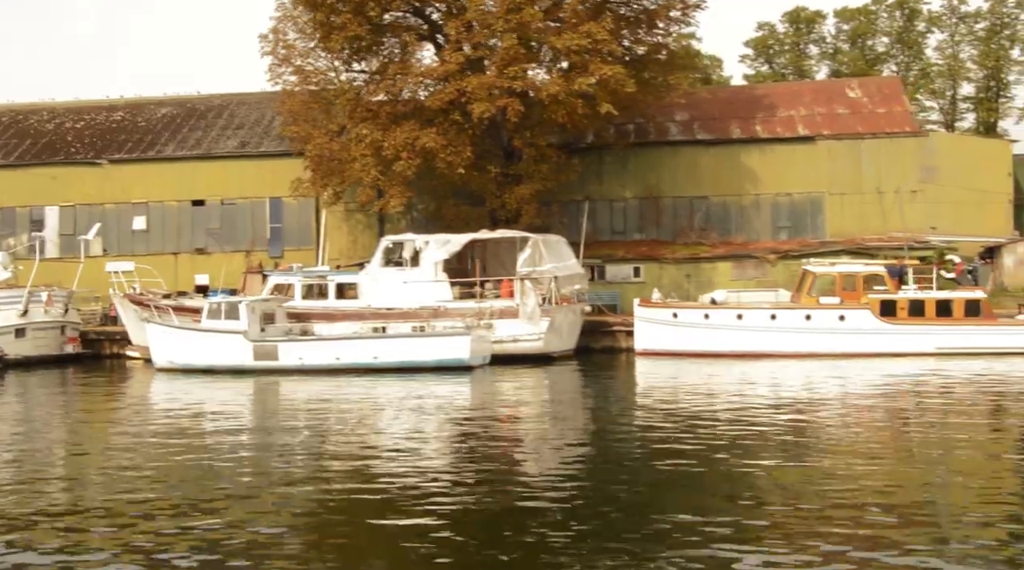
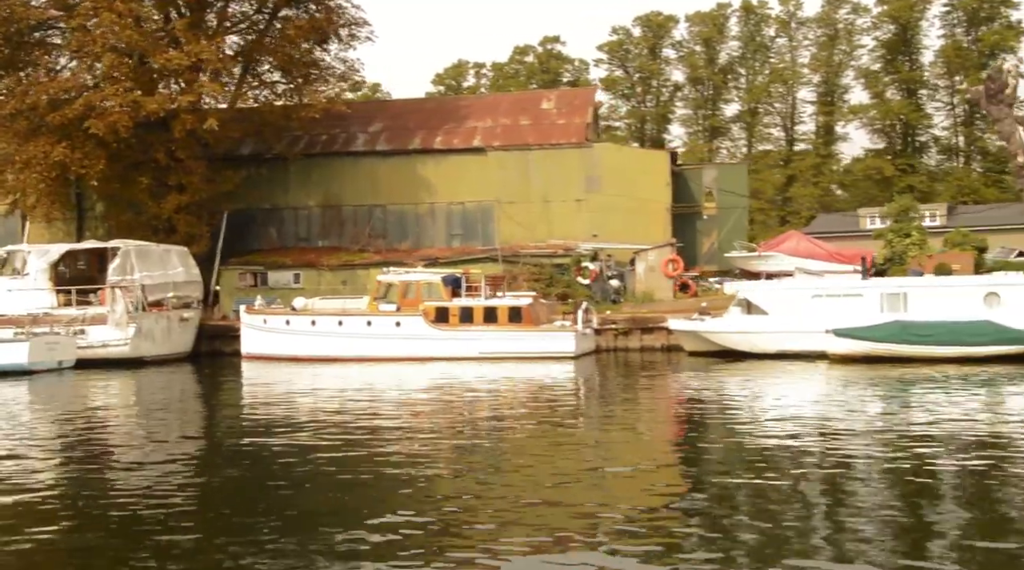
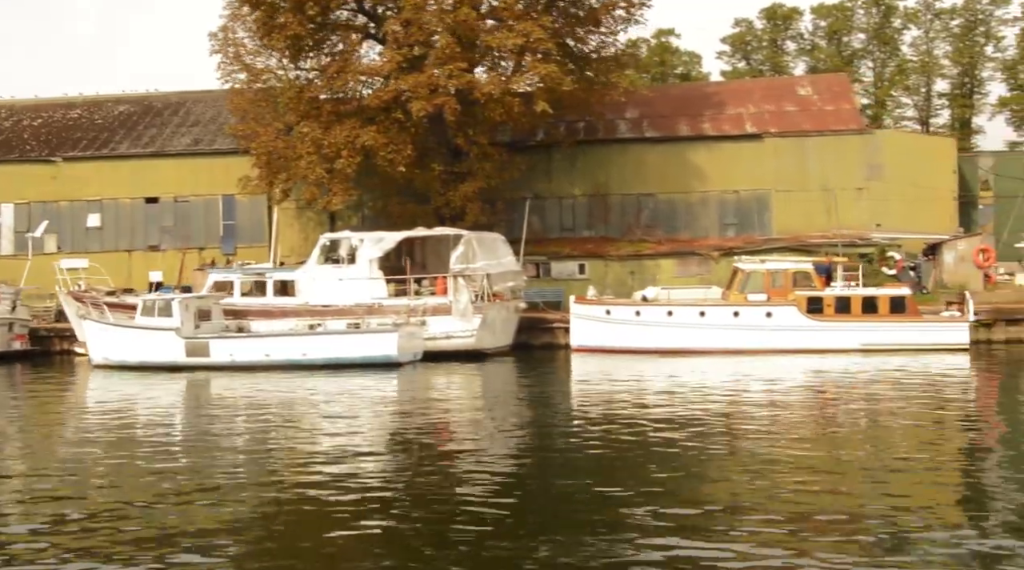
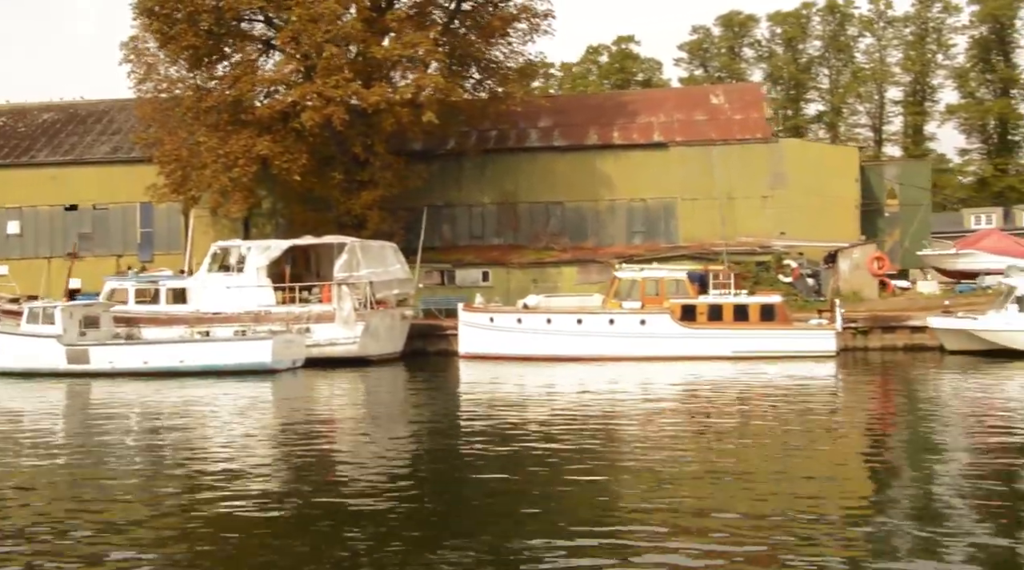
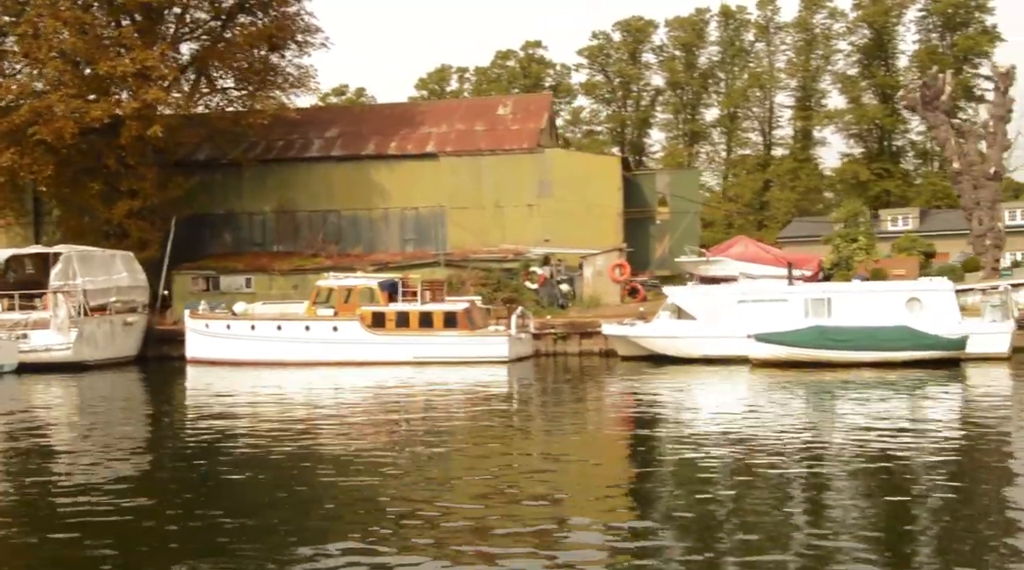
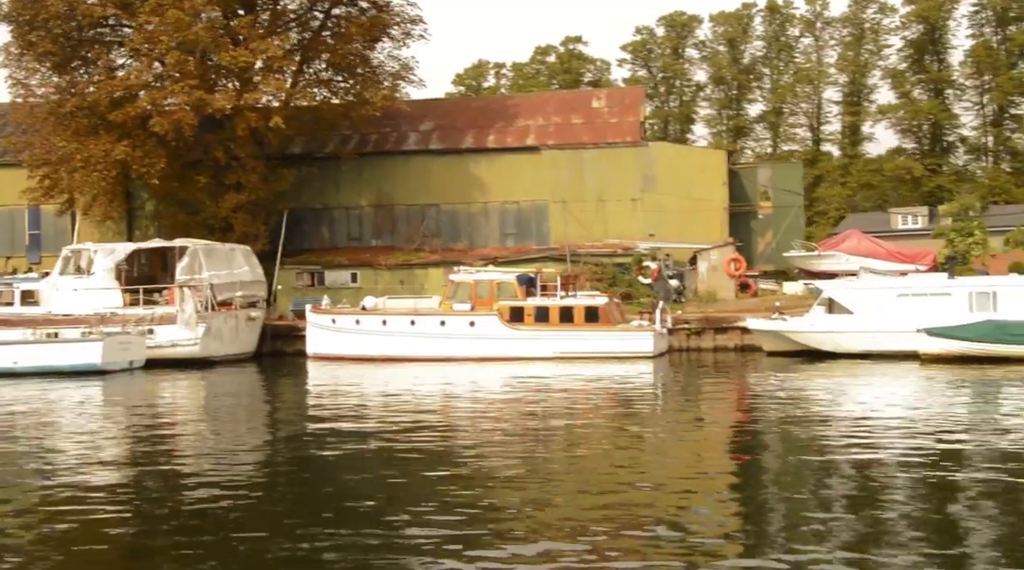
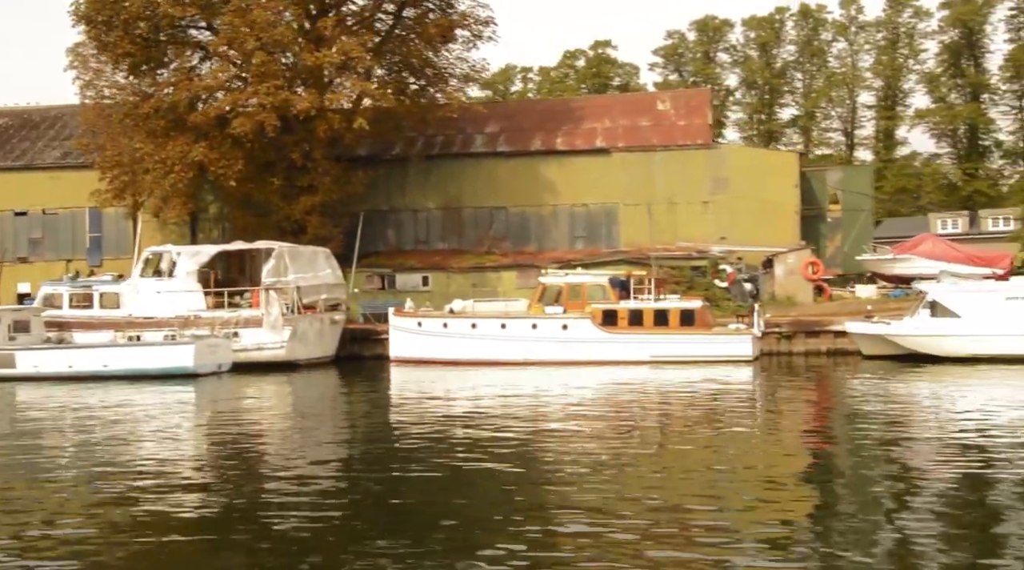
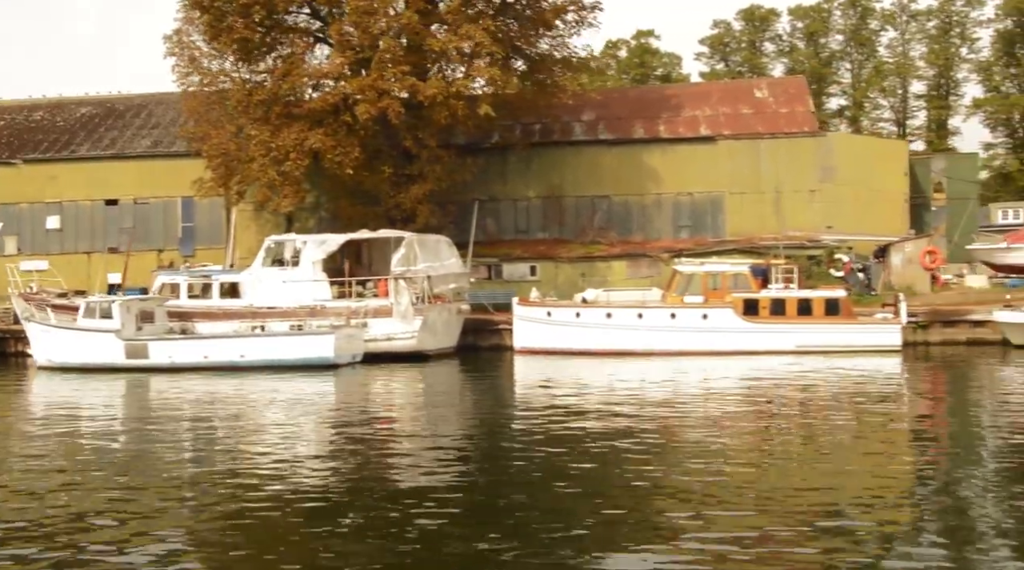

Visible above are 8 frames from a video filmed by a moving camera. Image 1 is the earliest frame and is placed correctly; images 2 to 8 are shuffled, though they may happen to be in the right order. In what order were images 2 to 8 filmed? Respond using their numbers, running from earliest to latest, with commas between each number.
3, 8, 4, 7, 6, 2, 5
